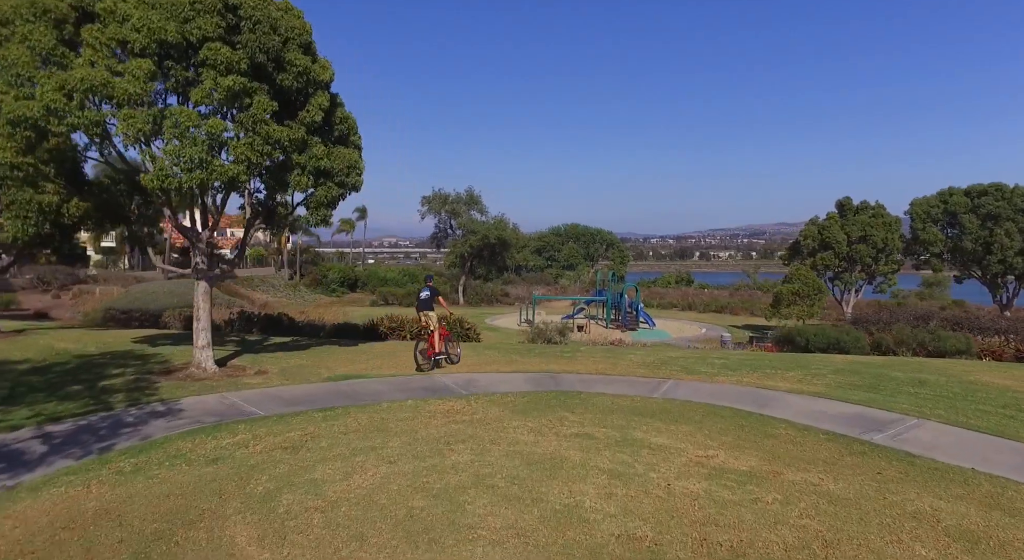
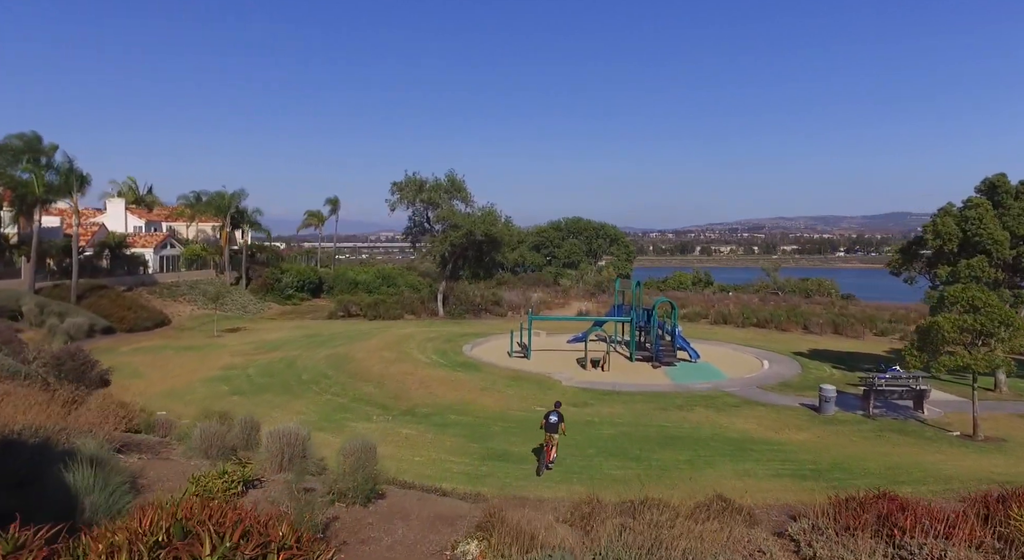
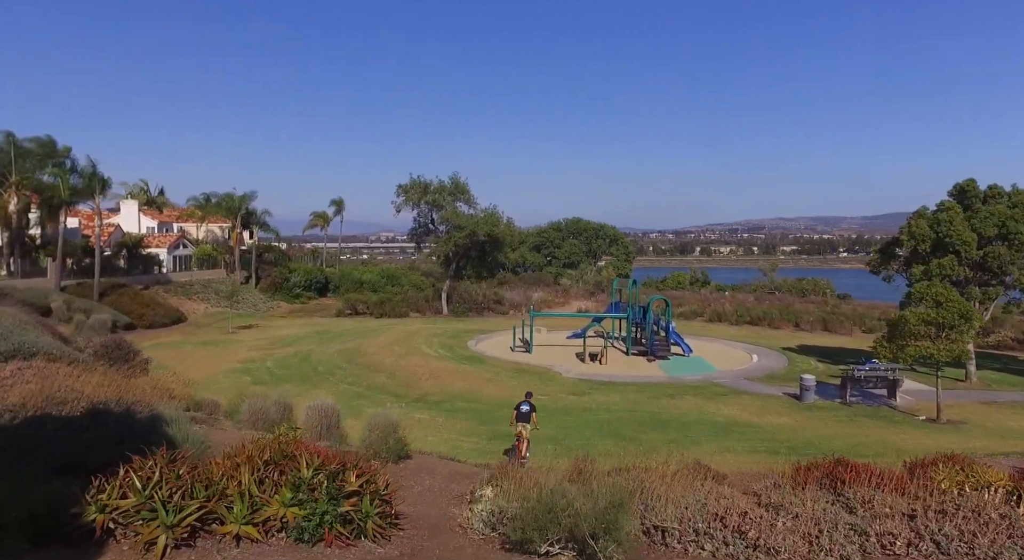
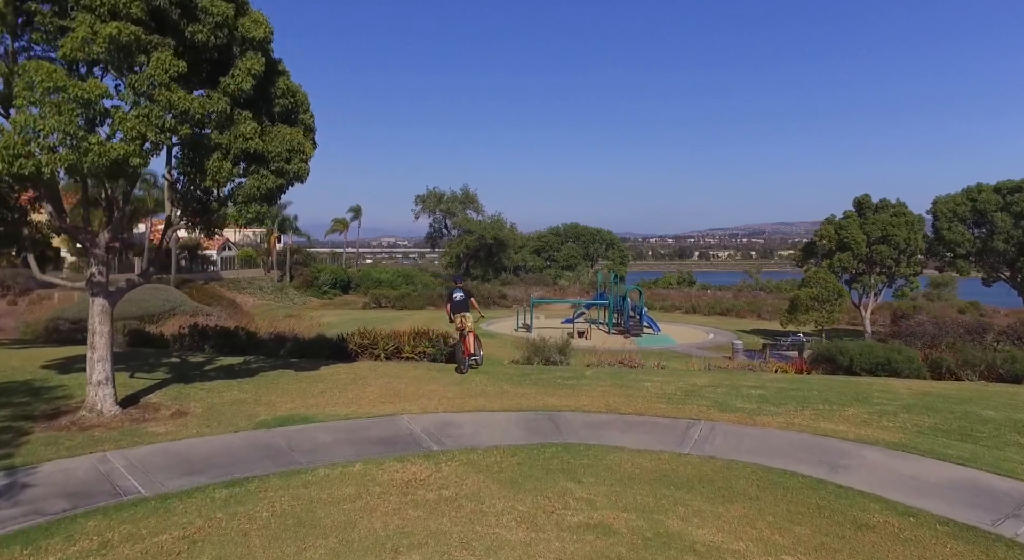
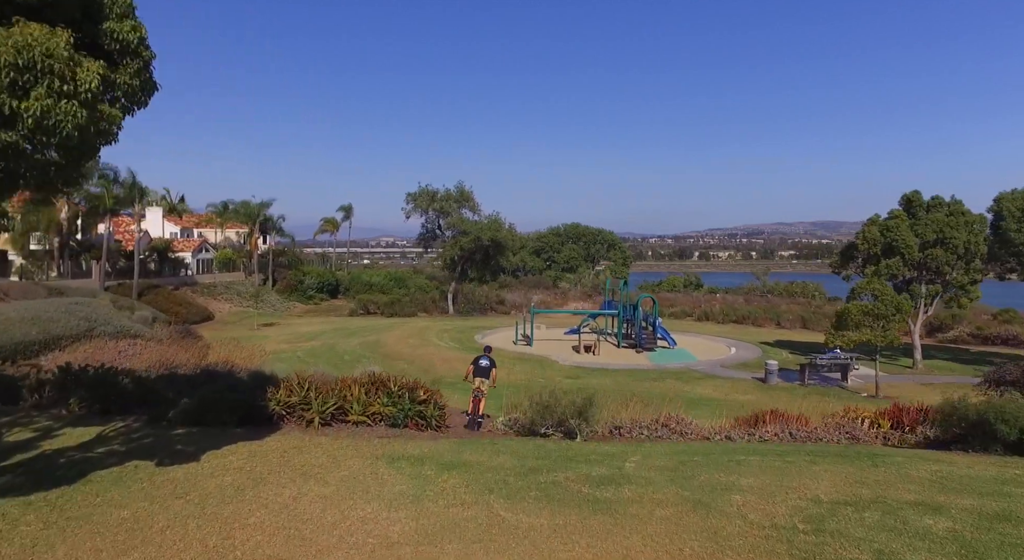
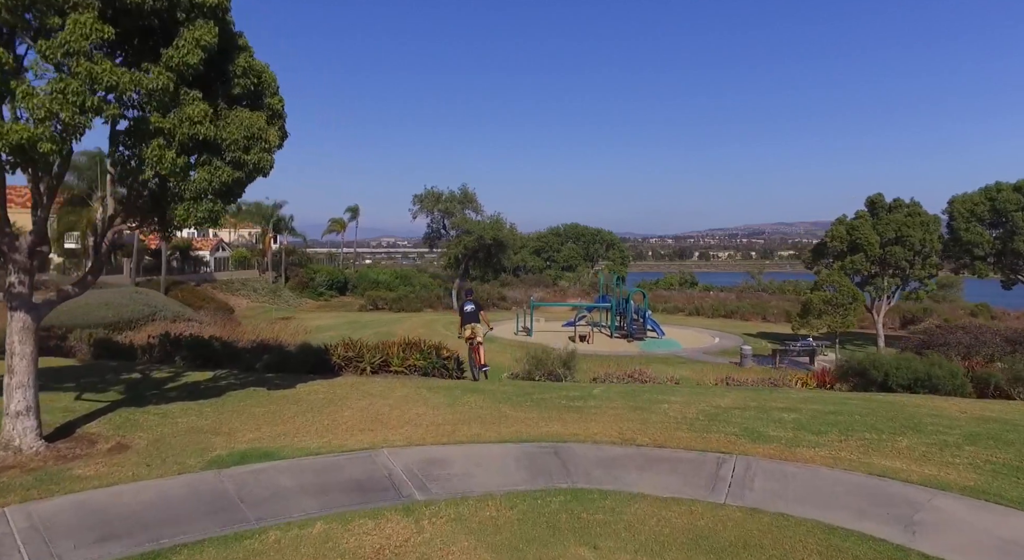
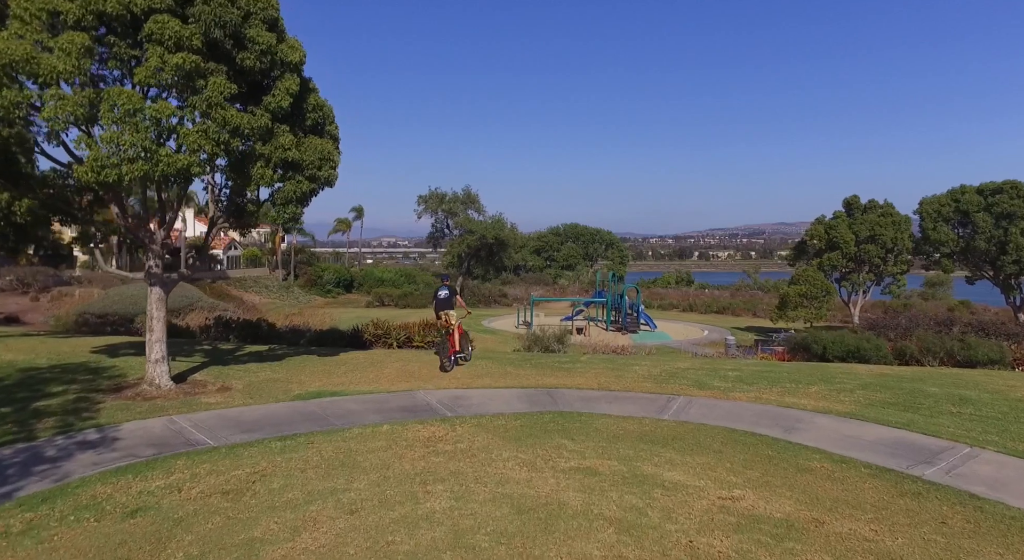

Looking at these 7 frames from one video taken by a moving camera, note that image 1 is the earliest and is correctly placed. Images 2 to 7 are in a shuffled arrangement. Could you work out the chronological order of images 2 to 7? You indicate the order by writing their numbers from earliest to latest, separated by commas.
7, 4, 6, 5, 3, 2
